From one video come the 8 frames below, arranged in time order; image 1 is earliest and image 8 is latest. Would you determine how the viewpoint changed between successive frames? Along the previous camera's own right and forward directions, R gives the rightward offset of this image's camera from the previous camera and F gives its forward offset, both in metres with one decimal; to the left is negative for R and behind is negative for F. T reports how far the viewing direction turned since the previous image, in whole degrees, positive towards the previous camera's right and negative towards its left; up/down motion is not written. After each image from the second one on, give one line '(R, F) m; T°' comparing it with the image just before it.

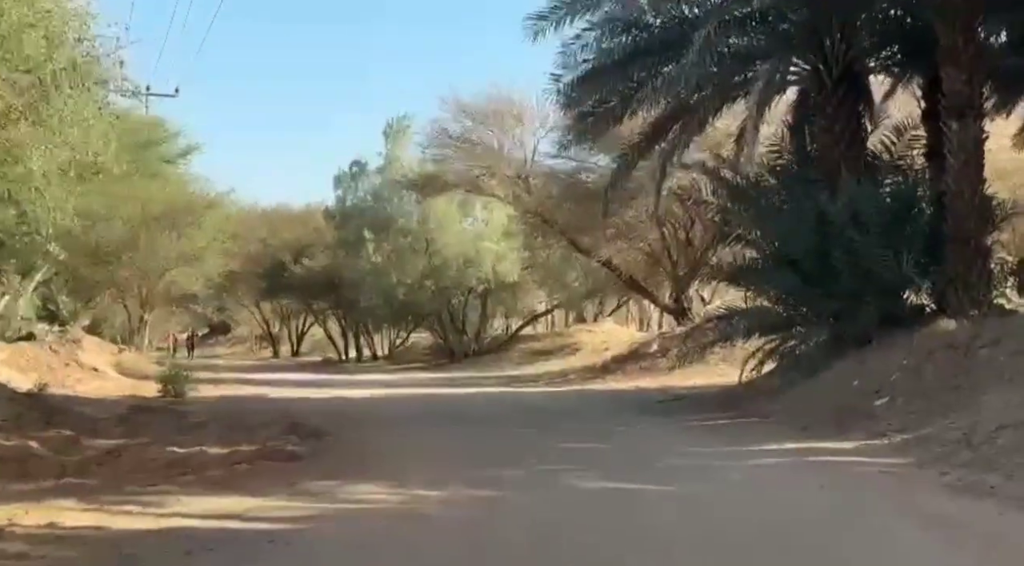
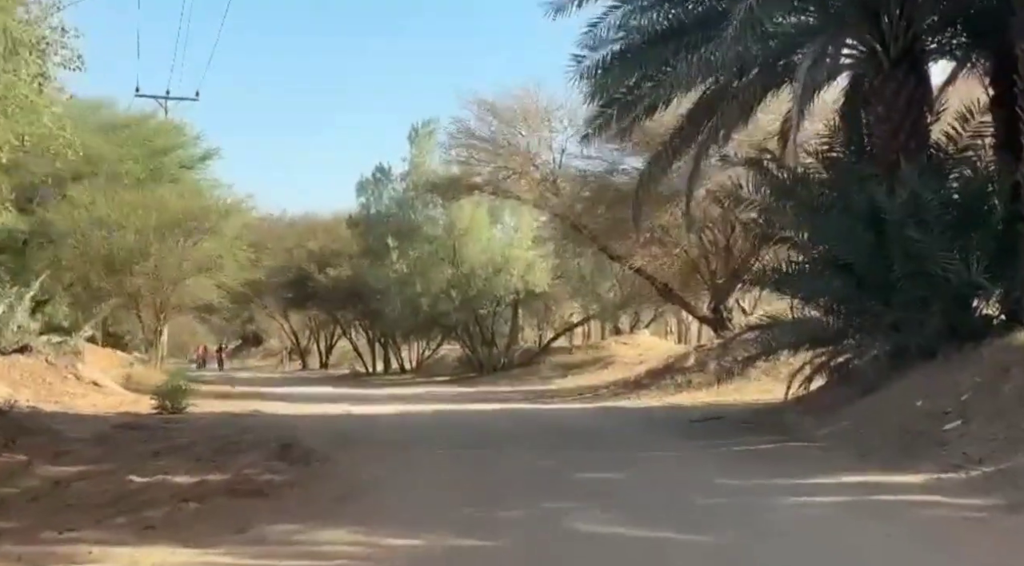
(+0.3, +2.6) m; -1°
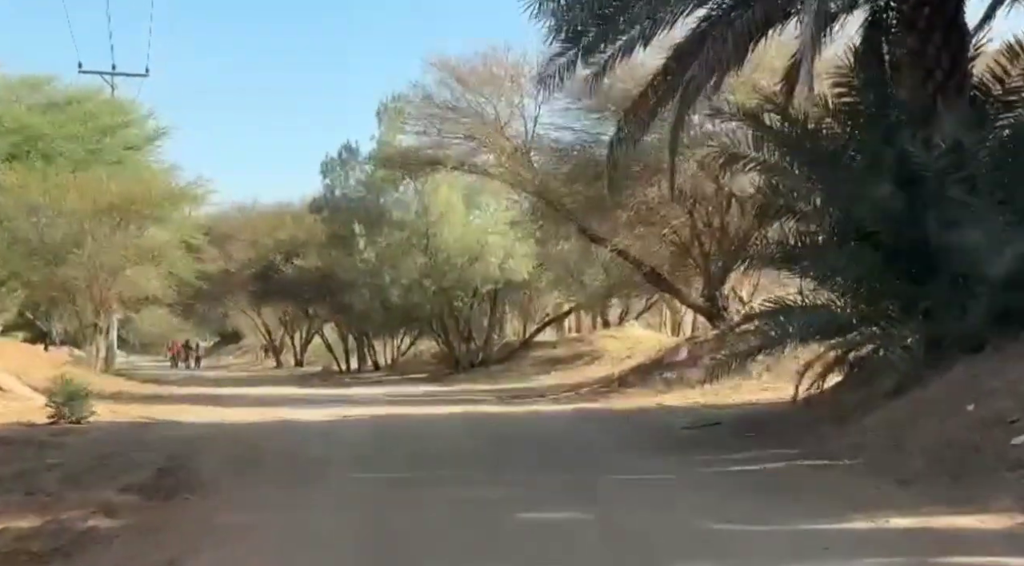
(+0.6, +4.5) m; 0°
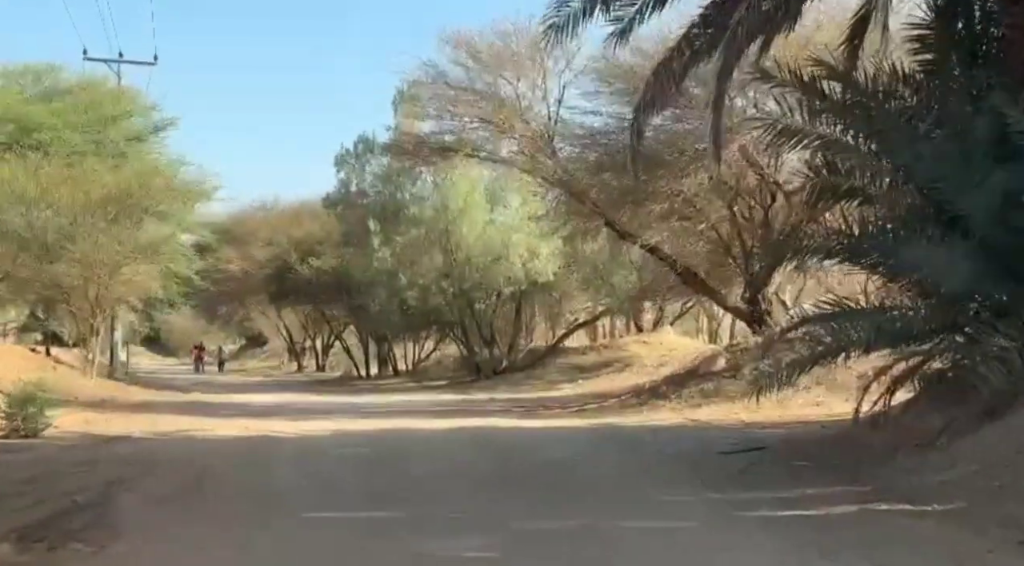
(+0.3, +3.3) m; -1°
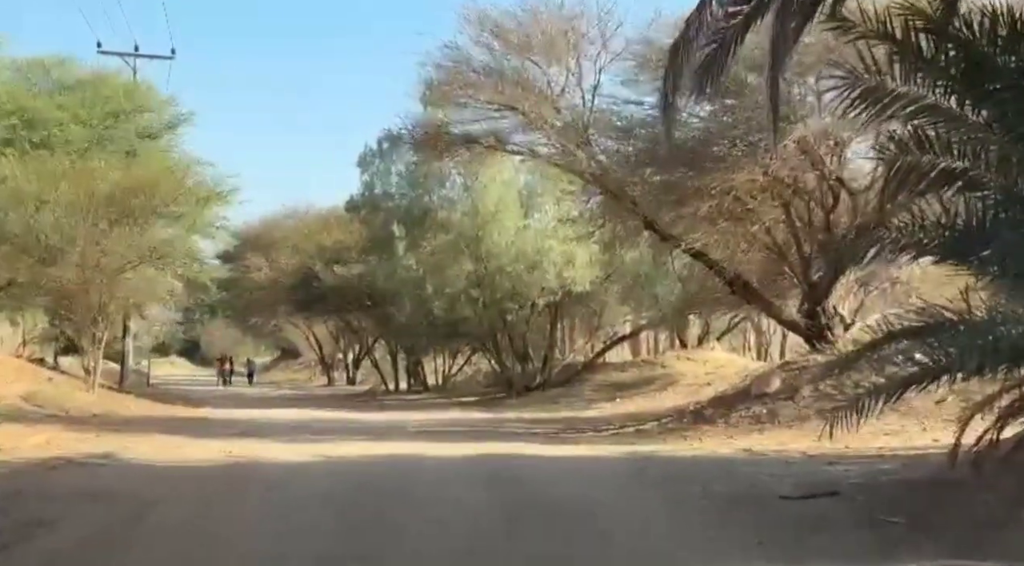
(+0.3, +3.4) m; -2°
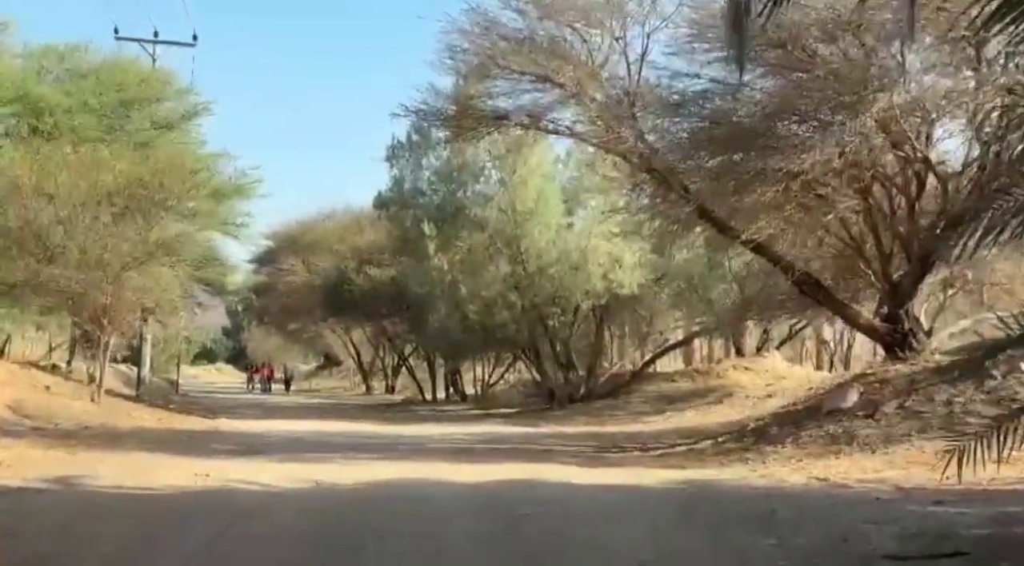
(+0.3, +3.6) m; -2°
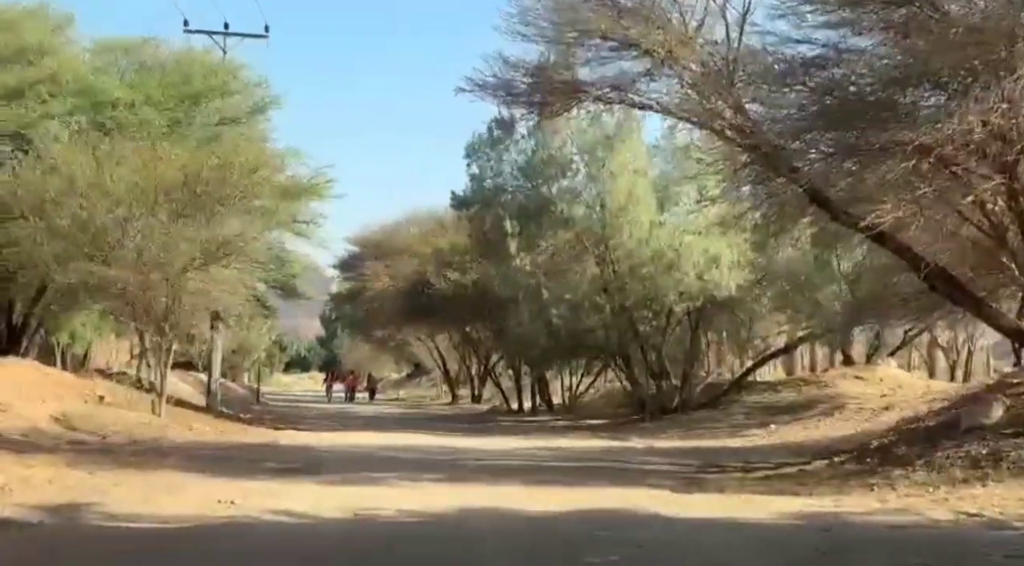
(+0.2, +3.0) m; -3°
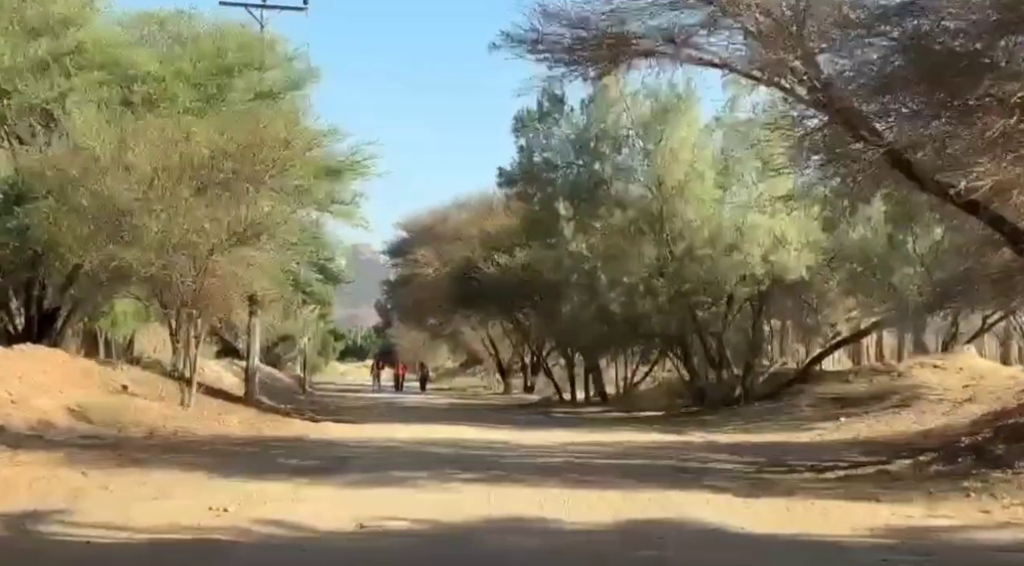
(+0.2, +2.3) m; -2°
